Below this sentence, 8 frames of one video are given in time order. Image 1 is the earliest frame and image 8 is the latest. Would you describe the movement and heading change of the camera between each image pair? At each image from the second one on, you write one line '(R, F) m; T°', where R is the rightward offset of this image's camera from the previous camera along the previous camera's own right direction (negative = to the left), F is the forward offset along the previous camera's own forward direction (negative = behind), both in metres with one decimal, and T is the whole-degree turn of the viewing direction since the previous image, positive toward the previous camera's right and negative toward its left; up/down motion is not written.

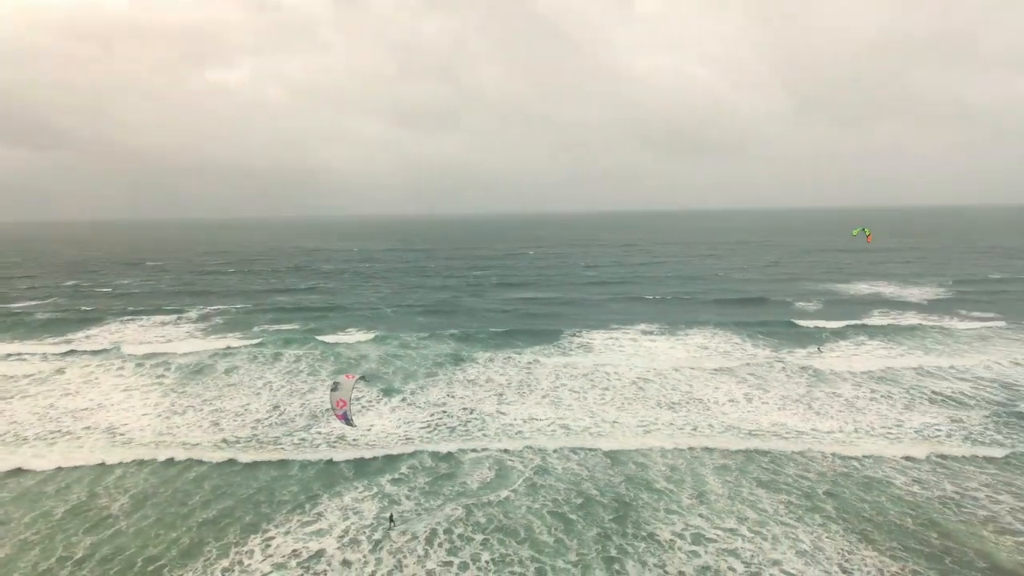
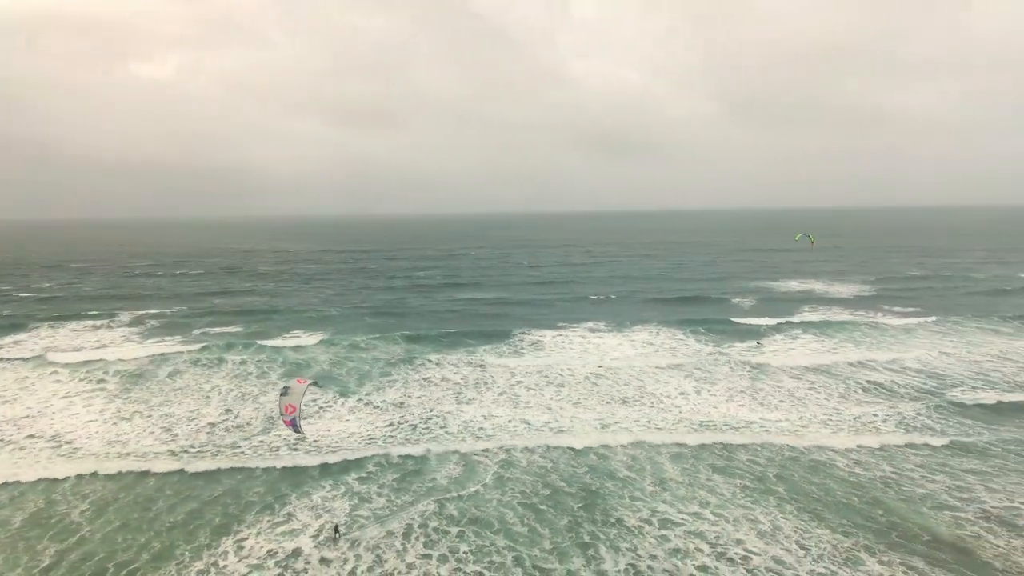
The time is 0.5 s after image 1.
(-0.5, -0.2) m; +5°
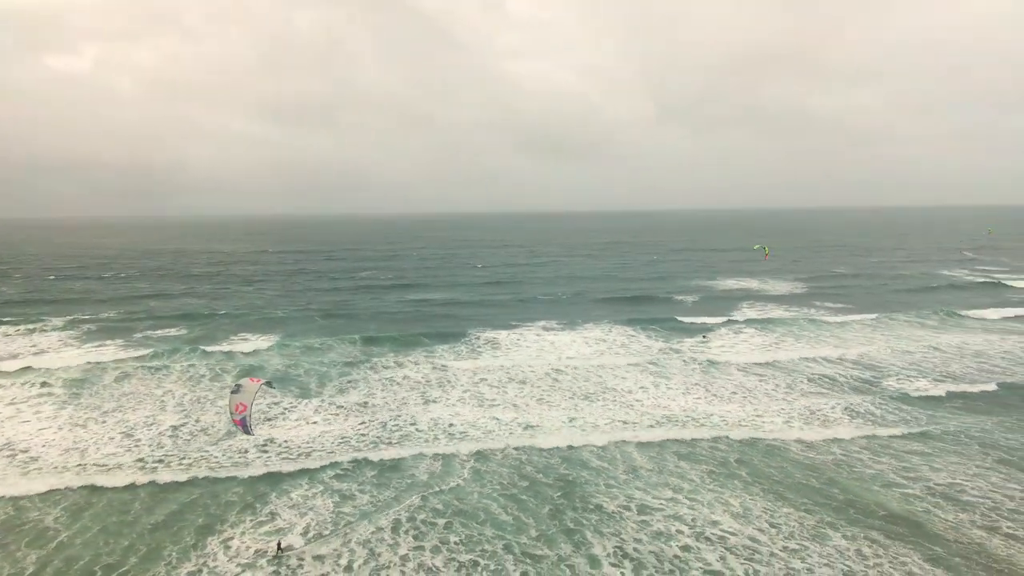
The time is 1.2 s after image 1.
(-0.6, -0.3) m; +5°
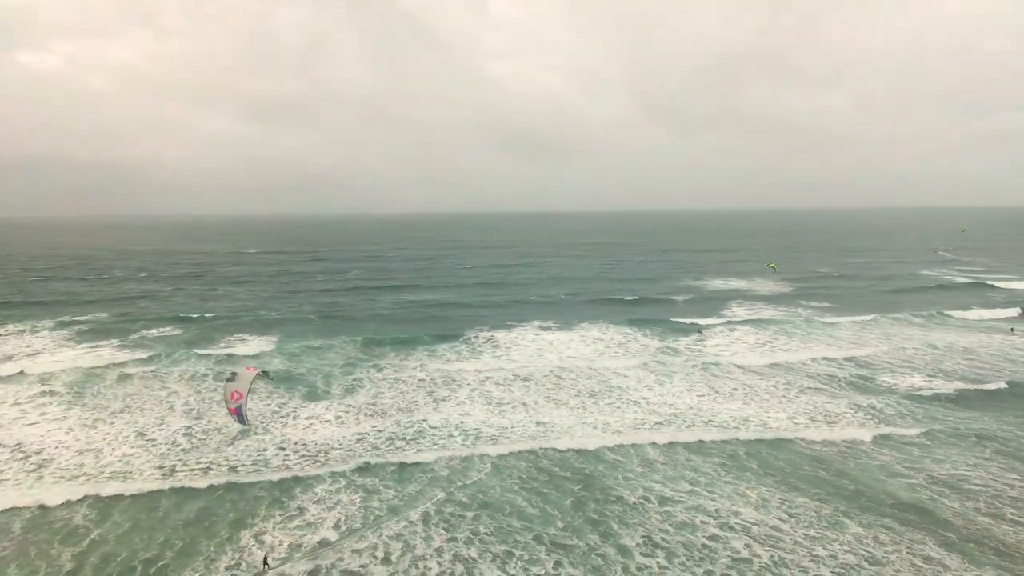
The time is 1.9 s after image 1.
(-0.6, -0.3) m; +2°
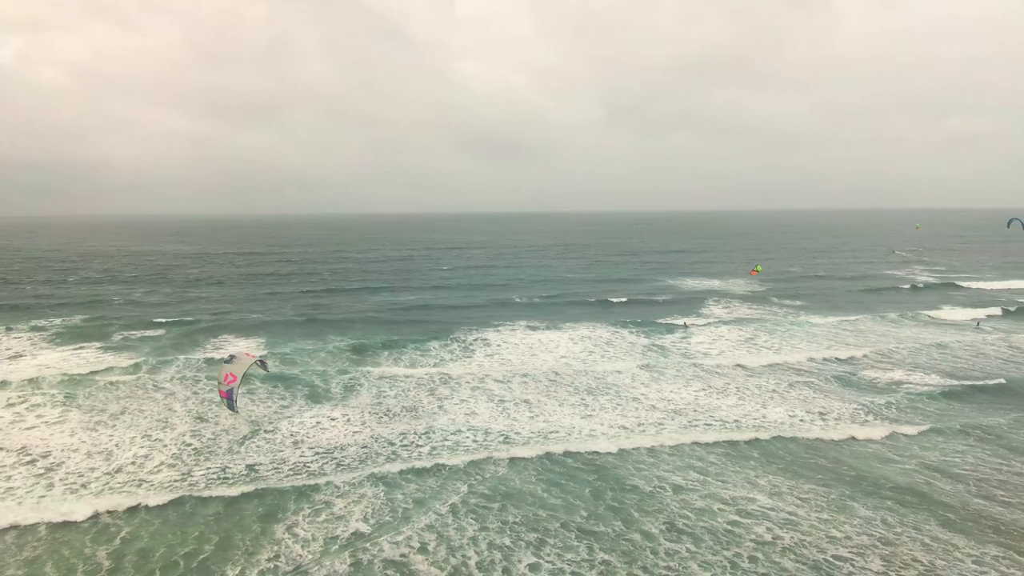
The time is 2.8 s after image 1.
(-0.8, -0.4) m; +3°
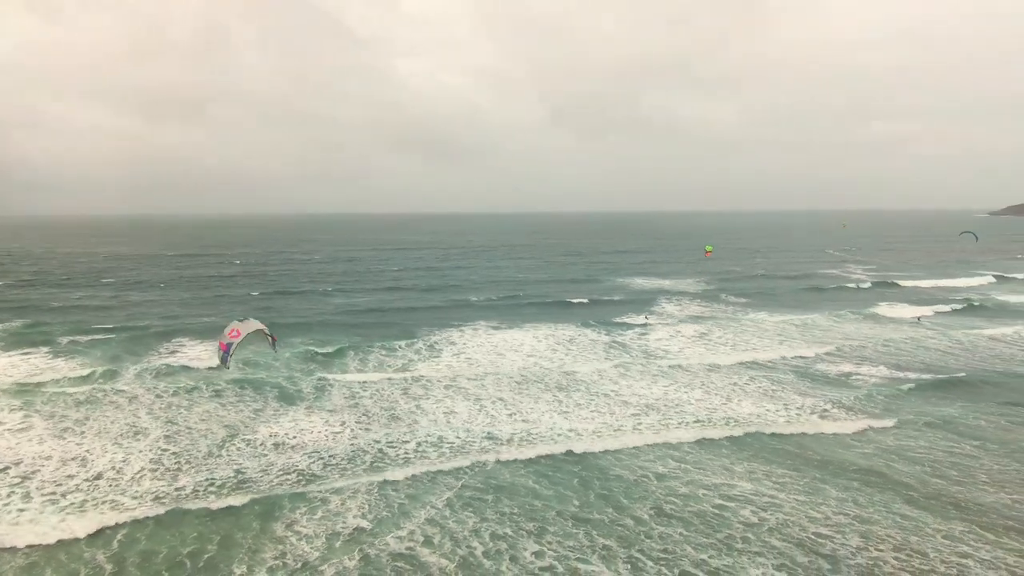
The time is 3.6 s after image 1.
(-0.7, -0.4) m; +5°
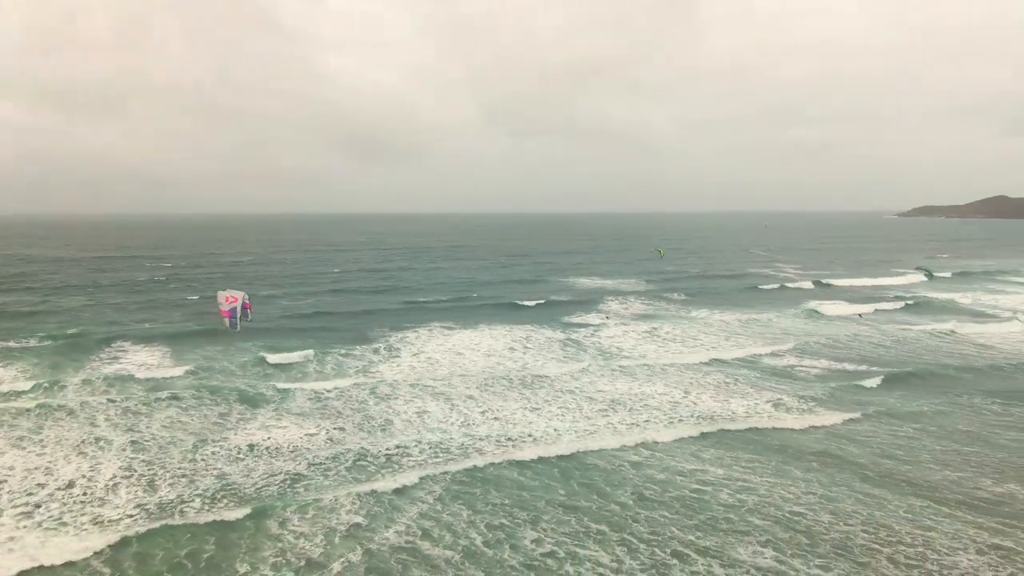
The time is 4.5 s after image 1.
(-0.8, -0.4) m; +5°
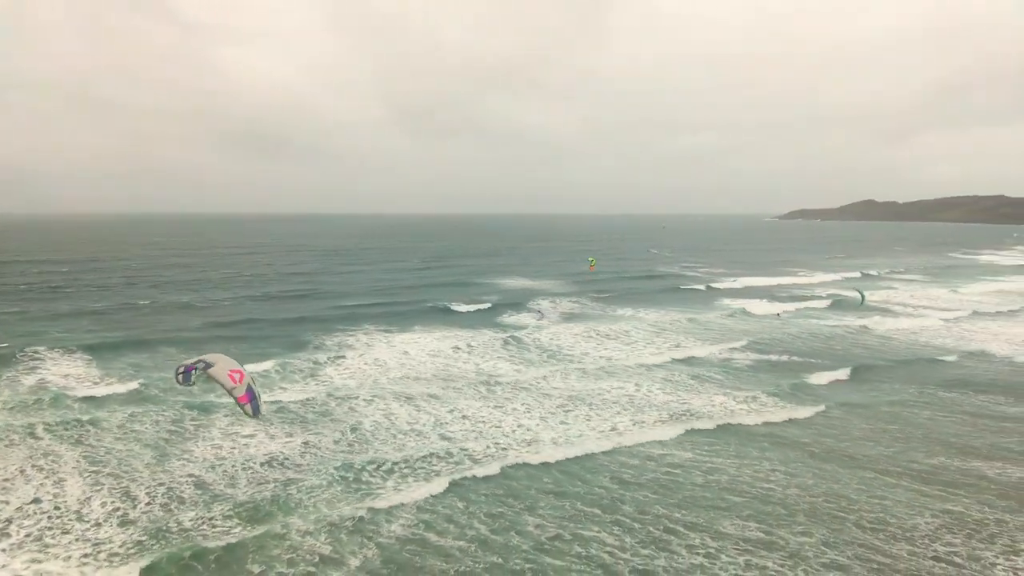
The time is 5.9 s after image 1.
(-1.3, -0.6) m; +7°
